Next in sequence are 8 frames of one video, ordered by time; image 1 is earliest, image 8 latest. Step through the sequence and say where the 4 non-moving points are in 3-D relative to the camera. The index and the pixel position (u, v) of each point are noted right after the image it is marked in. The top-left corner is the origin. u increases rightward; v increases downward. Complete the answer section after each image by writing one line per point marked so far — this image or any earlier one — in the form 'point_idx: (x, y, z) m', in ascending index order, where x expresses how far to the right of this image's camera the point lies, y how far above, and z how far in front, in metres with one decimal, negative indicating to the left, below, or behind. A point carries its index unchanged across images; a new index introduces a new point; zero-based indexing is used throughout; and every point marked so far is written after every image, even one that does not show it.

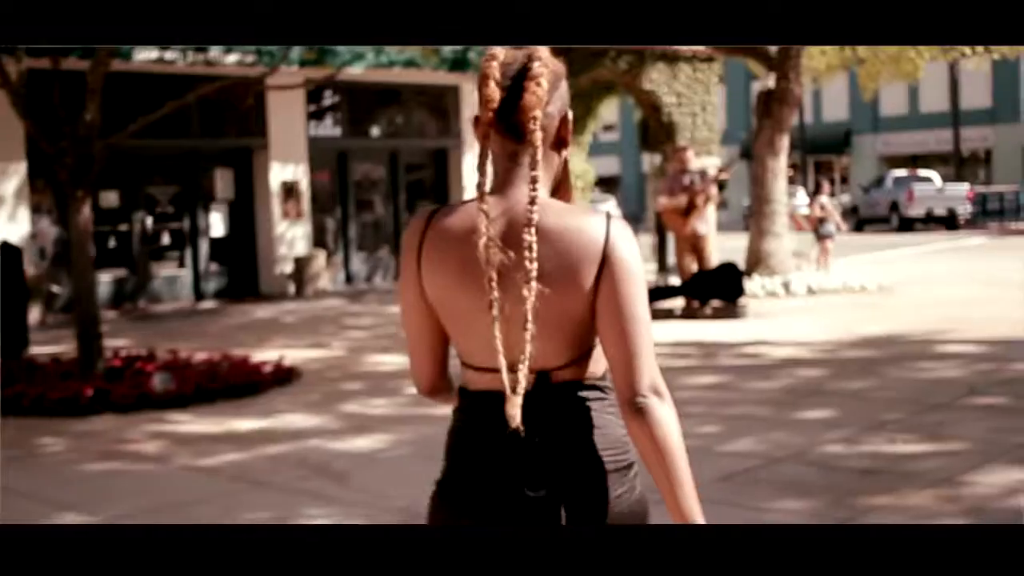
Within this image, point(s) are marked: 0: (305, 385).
0: (-6.9, -3.3, +12.0) m
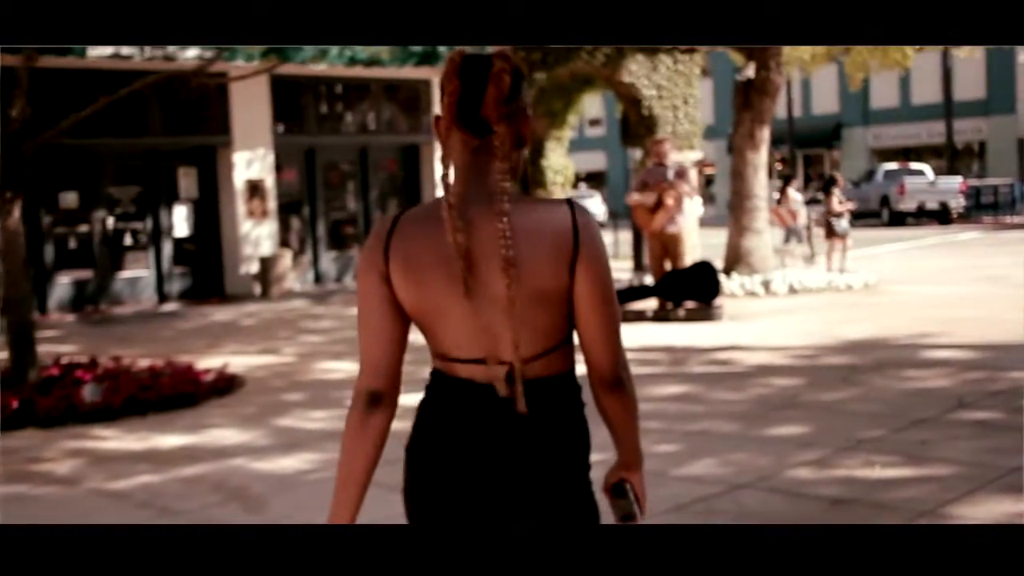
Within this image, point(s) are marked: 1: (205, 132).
0: (-8.2, -3.3, +11.1) m
1: (-16.7, +8.4, +19.6) m
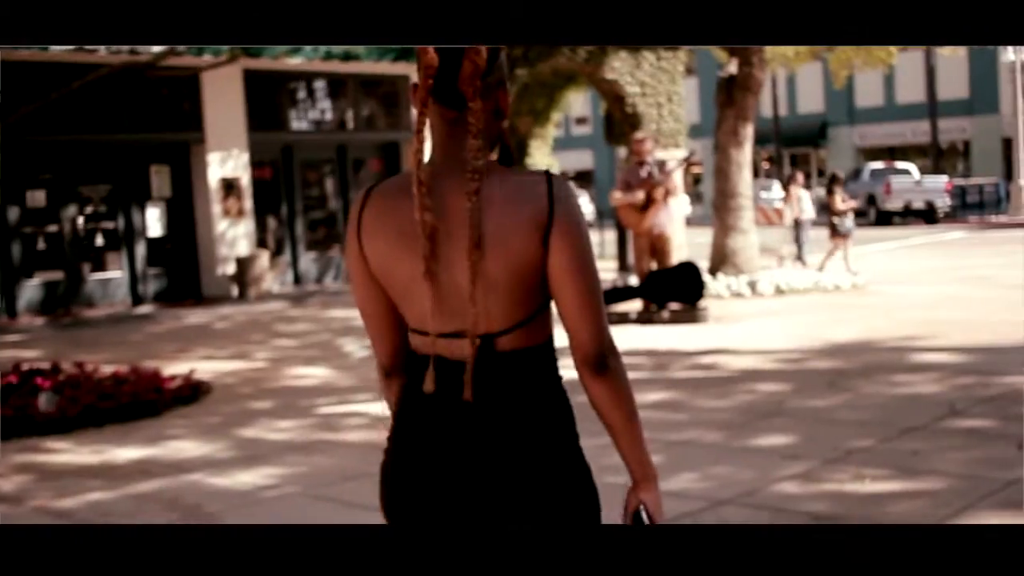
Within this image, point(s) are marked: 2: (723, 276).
0: (-8.8, -3.4, +10.5) m
1: (-17.5, +8.3, +18.9) m
2: (+8.4, +0.4, +14.3) m
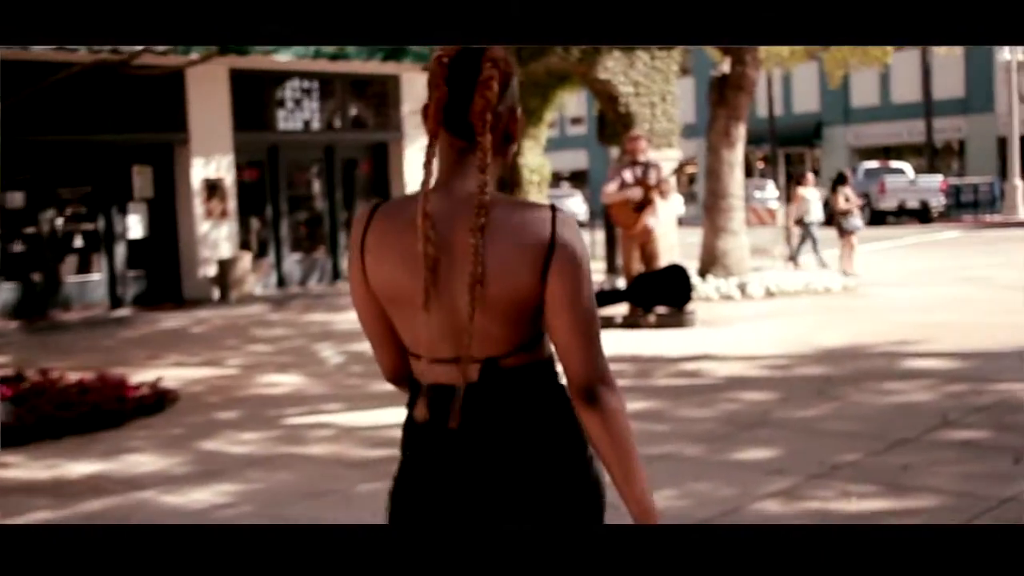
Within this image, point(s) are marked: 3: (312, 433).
0: (-9.4, -3.5, +10.0) m
1: (-18.2, +8.2, +18.4) m
2: (+7.8, +0.4, +14.0) m
3: (-4.7, -3.4, +8.5) m
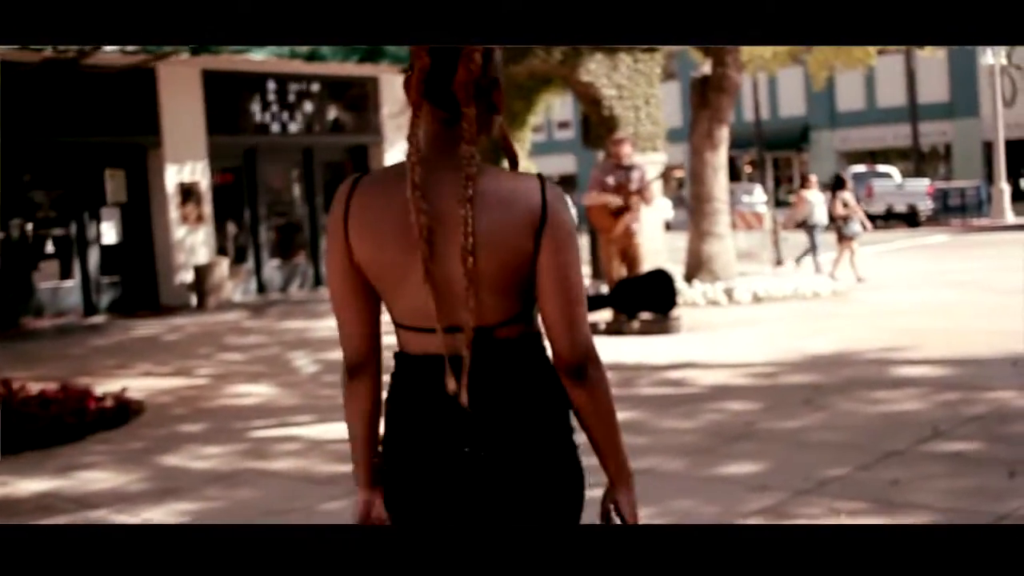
0: (-9.9, -3.7, +9.5) m
1: (-18.8, +7.9, +17.9) m
2: (+7.2, +0.2, +13.7) m
3: (-5.2, -3.6, +8.0) m
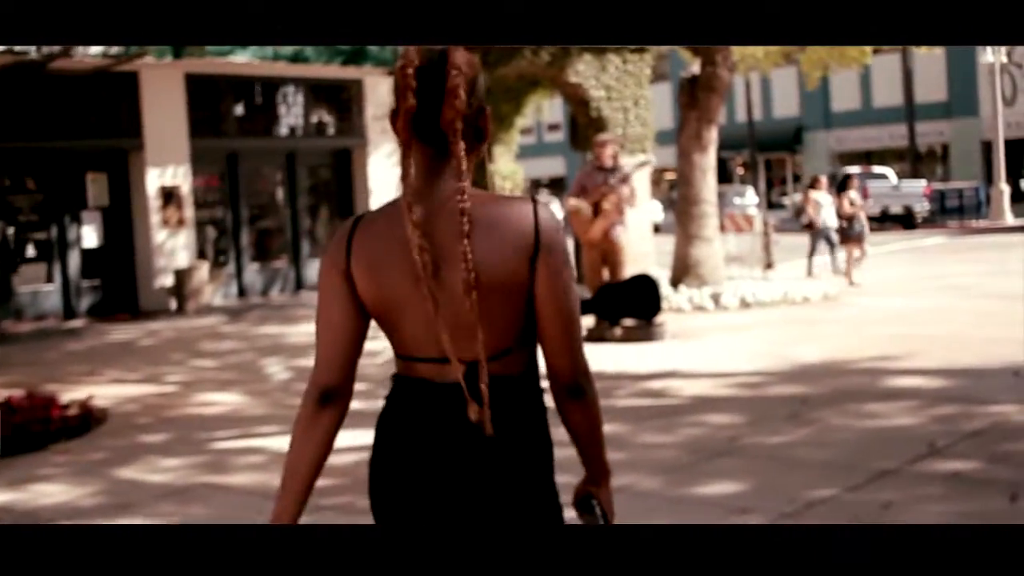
0: (-10.5, -3.8, +9.1) m
1: (-19.4, +7.7, +17.6) m
2: (+6.6, 0.0, +13.3) m
3: (-5.8, -3.7, +7.6) m
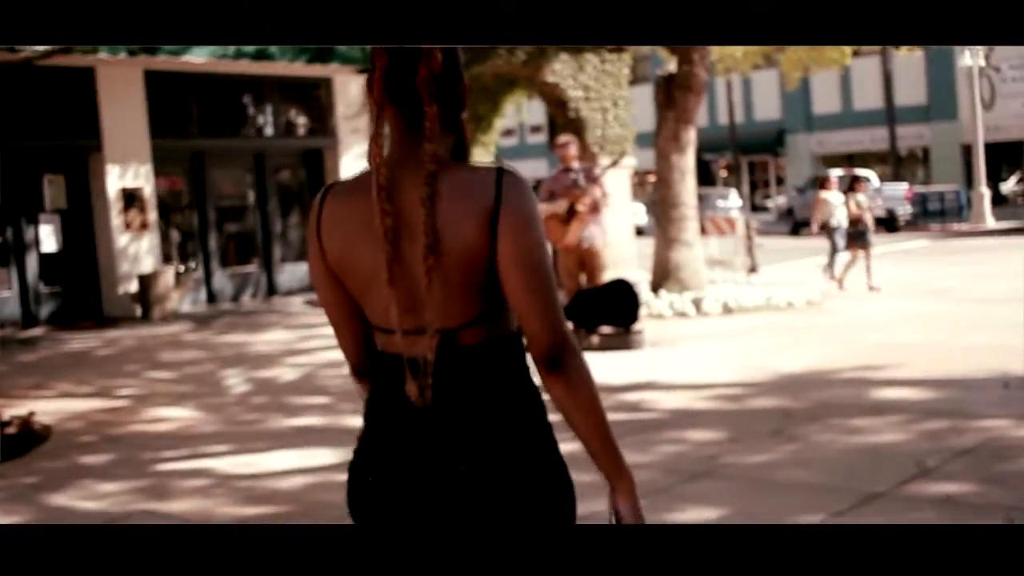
0: (-11.2, -4.0, +8.4) m
1: (-20.3, +7.5, +16.7) m
2: (+5.9, -0.1, +13.0) m
3: (-6.4, -3.8, +7.0) m
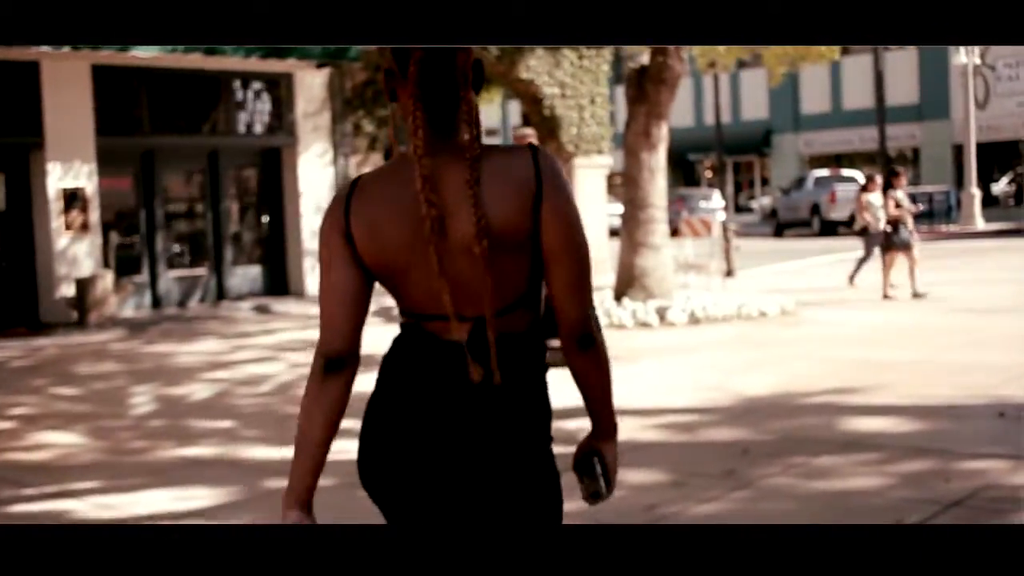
0: (-12.6, -4.1, +7.2) m
1: (-21.7, +7.2, +15.5) m
2: (+4.4, -0.3, +12.0) m
3: (-7.8, -4.0, +5.8) m
